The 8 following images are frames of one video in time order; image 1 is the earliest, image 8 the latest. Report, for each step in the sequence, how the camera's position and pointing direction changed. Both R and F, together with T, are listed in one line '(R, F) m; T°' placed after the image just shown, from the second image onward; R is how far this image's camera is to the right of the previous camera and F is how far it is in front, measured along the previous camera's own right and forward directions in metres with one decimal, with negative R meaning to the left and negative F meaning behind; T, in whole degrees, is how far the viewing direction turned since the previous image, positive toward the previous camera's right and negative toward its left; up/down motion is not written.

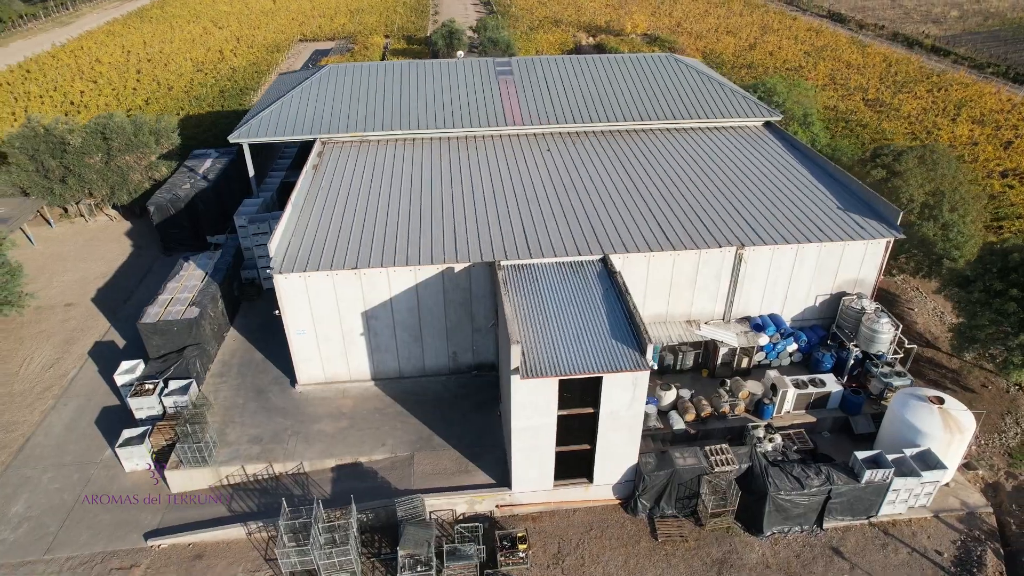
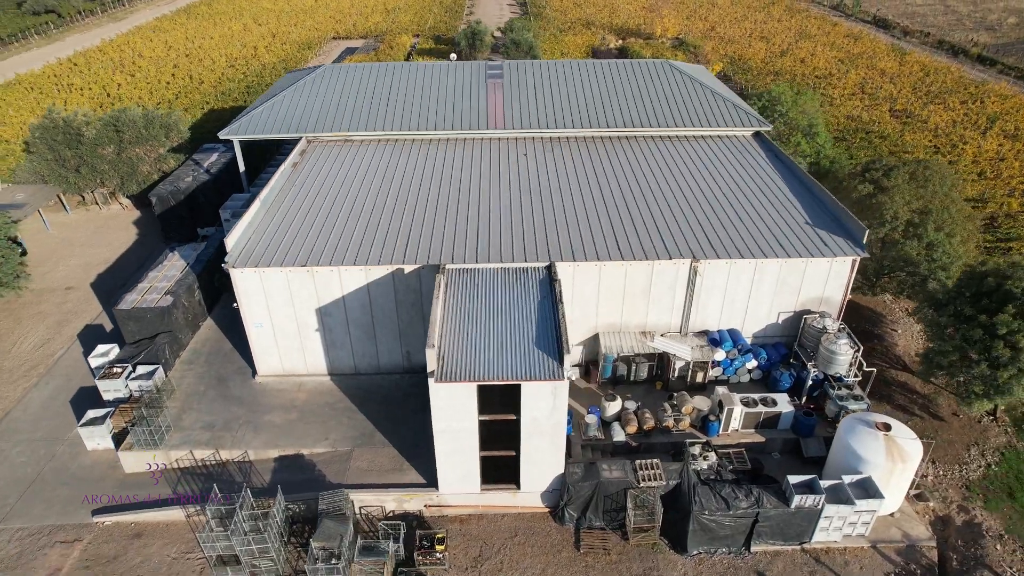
(+2.3, 0.0) m; -4°
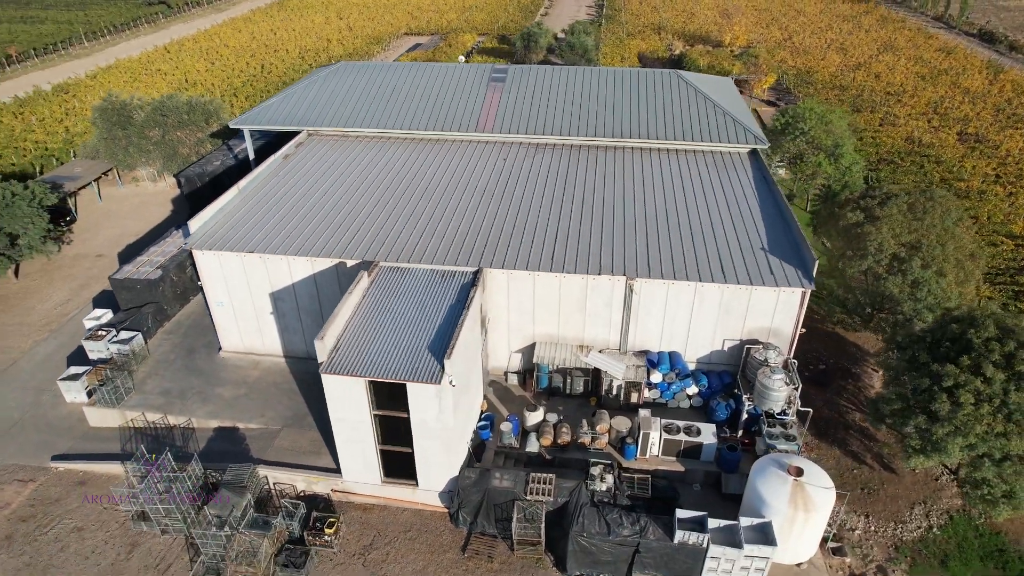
(+3.7, +0.1) m; -8°
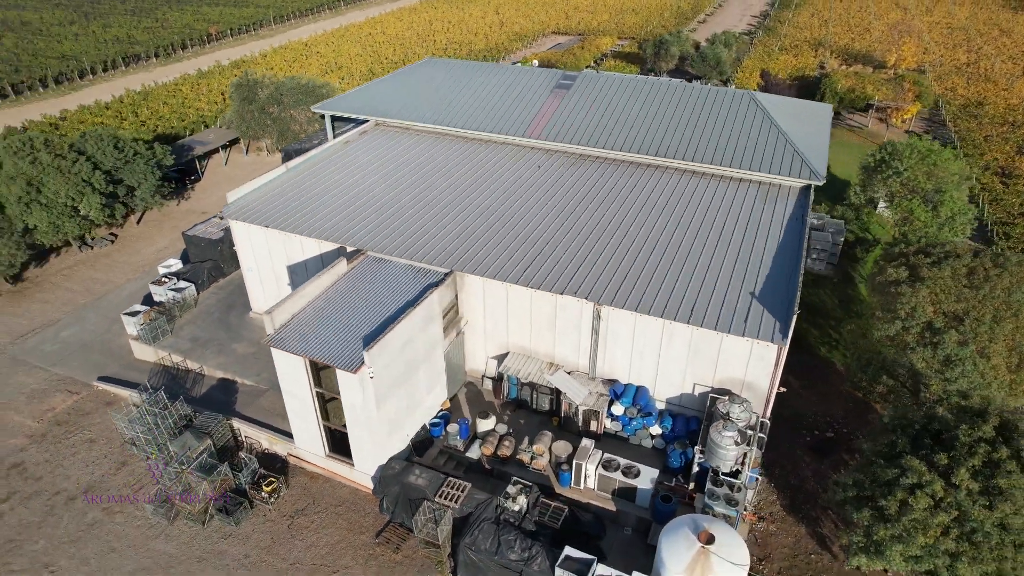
(+4.3, +0.5) m; -14°
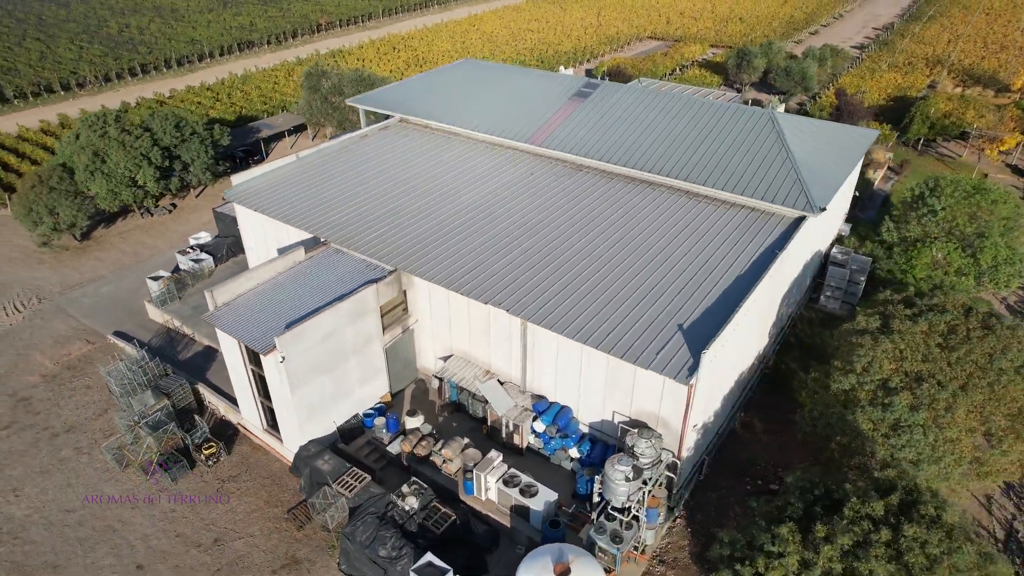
(+4.0, +0.3) m; -10°
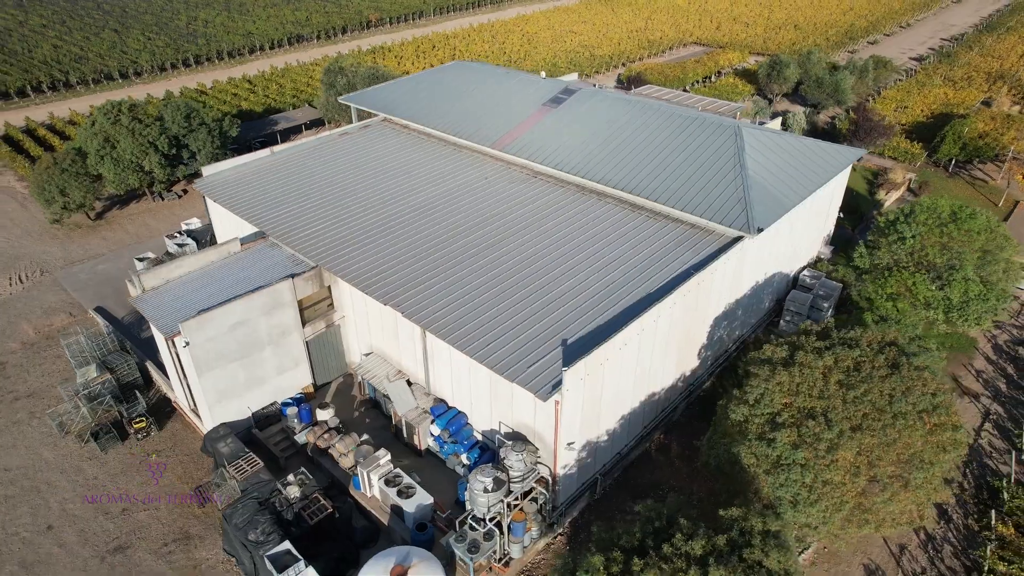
(+3.7, +0.1) m; -6°
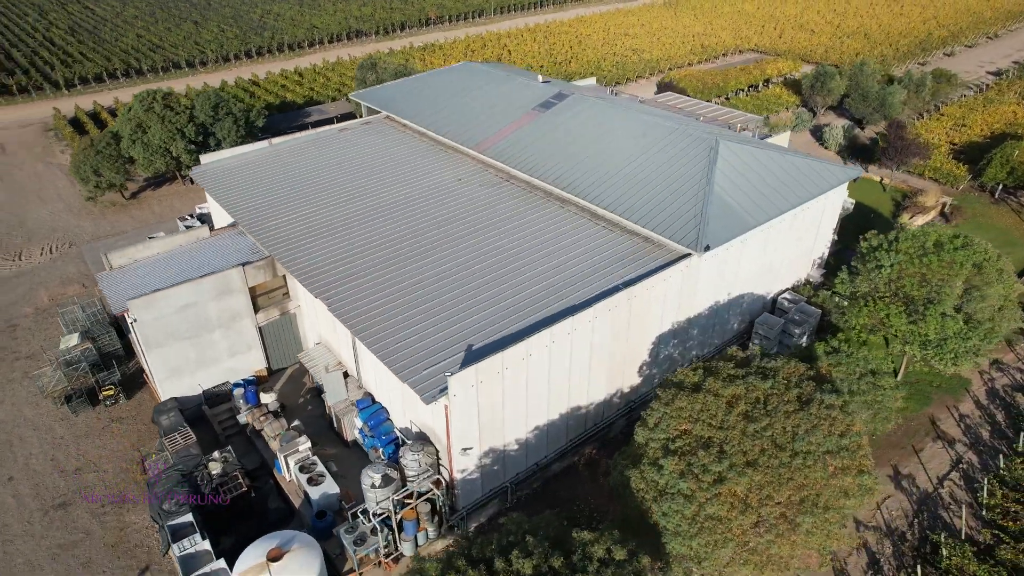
(+3.3, +0.1) m; -6°
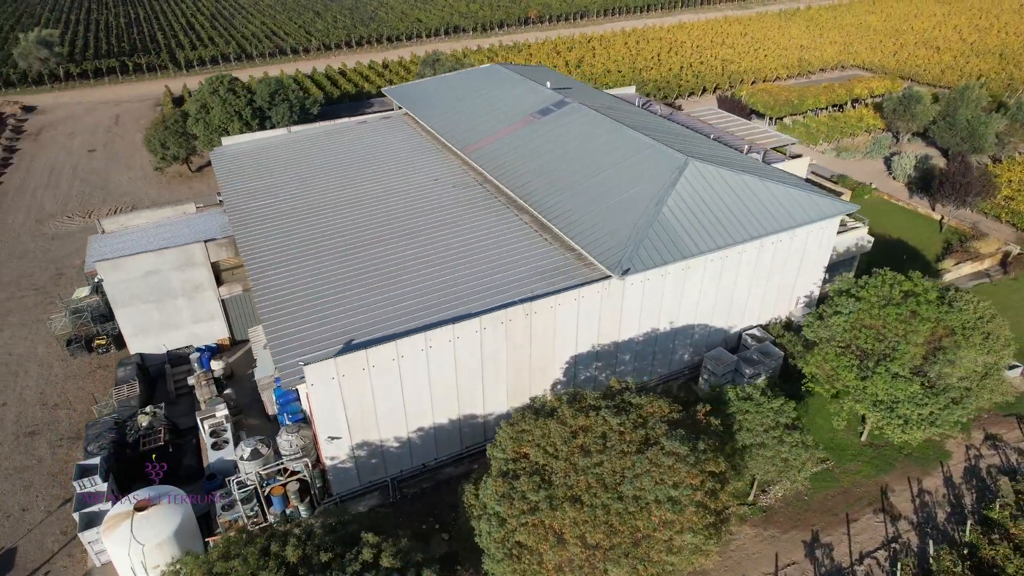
(+4.8, +0.4) m; -10°
